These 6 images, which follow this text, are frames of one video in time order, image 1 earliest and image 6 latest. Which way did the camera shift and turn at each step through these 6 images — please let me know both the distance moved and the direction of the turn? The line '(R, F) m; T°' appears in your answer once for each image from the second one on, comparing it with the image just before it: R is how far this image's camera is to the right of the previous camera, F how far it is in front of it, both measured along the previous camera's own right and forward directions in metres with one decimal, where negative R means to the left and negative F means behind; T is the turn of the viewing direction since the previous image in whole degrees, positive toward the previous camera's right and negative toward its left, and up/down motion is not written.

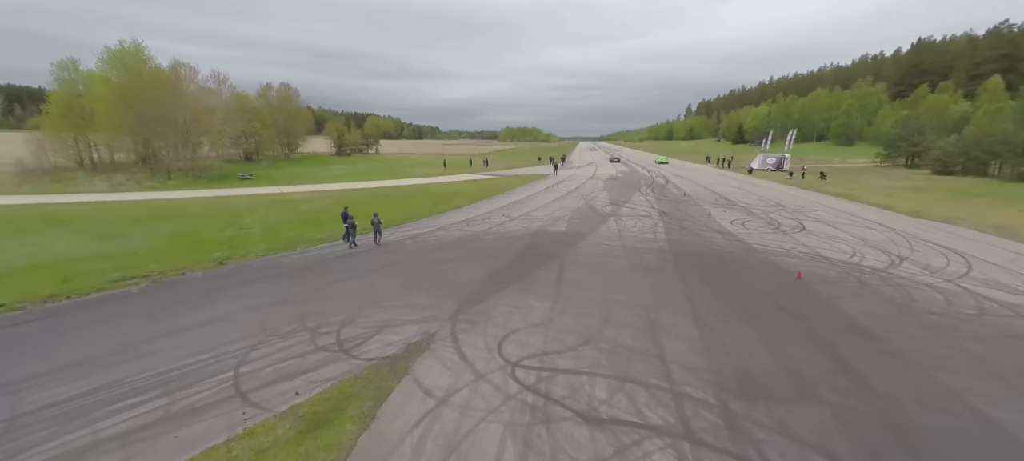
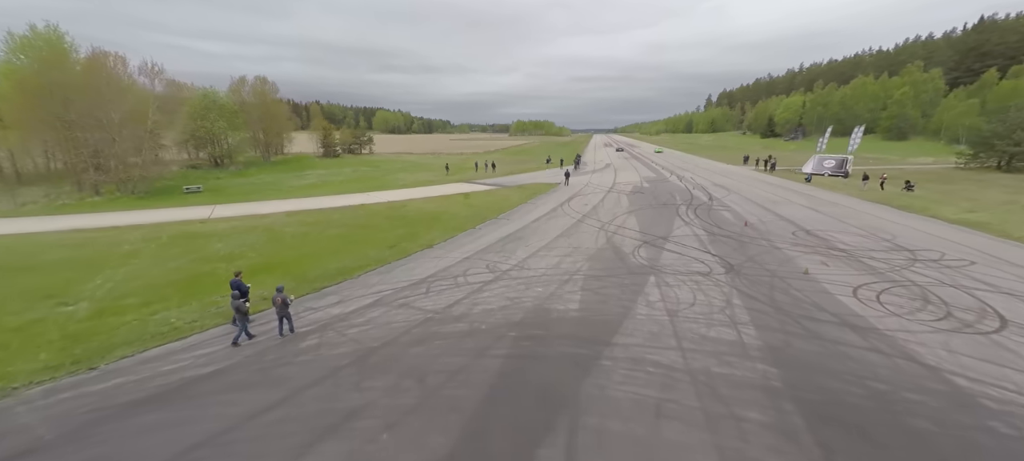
(+0.9, +6.1) m; -2°
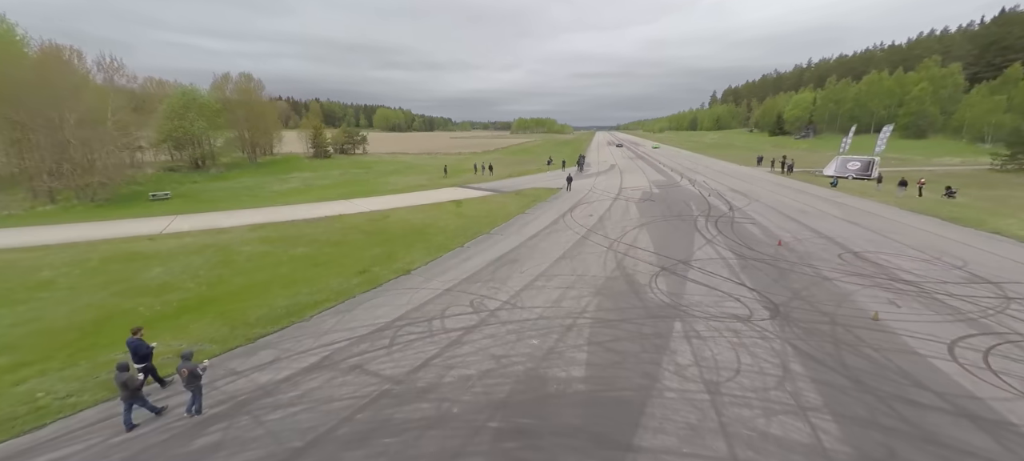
(+0.4, +2.4) m; 0°
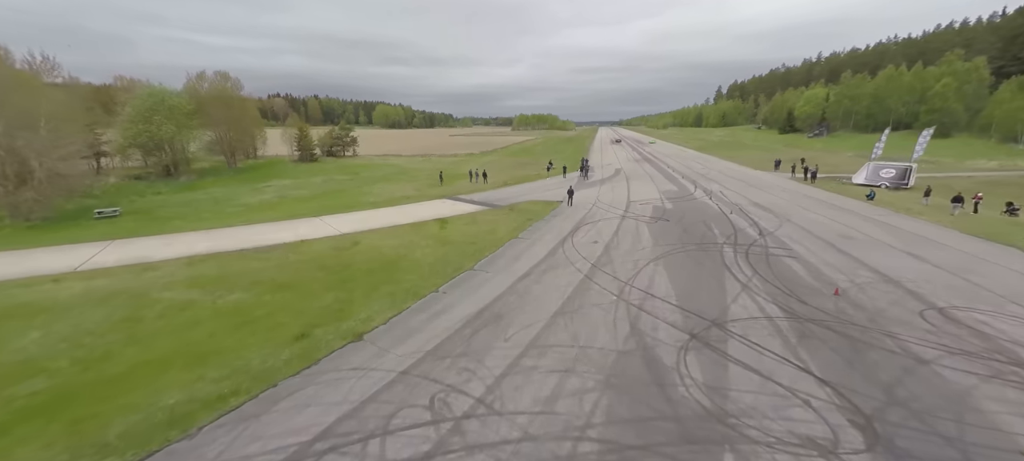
(+0.5, +3.0) m; 0°
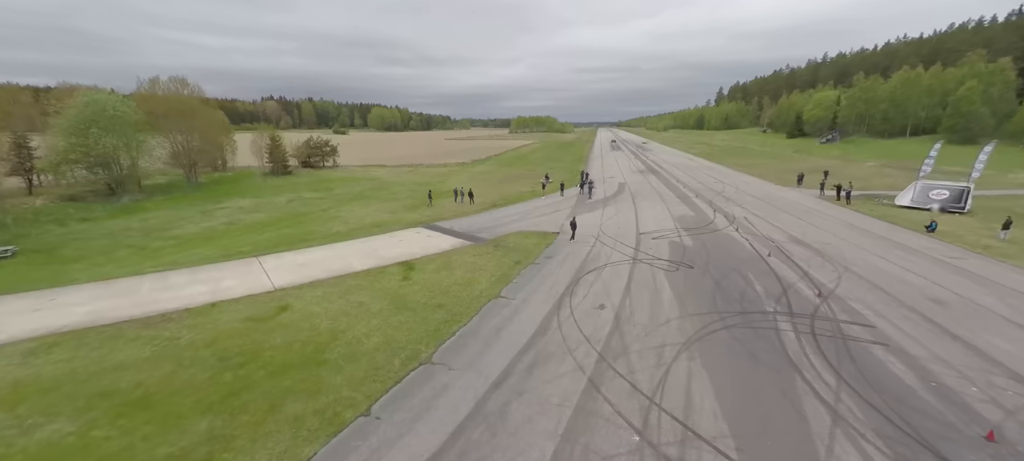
(+0.7, +4.1) m; 0°
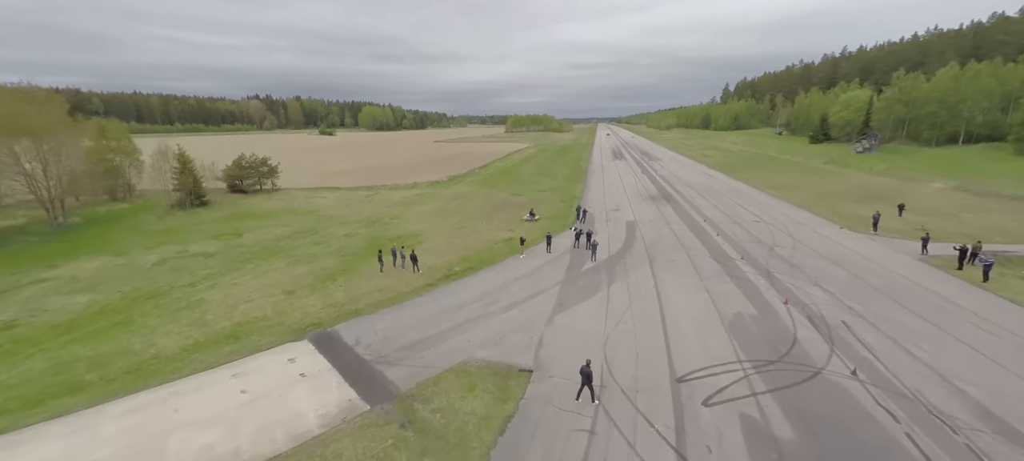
(+2.1, +9.2) m; 0°
